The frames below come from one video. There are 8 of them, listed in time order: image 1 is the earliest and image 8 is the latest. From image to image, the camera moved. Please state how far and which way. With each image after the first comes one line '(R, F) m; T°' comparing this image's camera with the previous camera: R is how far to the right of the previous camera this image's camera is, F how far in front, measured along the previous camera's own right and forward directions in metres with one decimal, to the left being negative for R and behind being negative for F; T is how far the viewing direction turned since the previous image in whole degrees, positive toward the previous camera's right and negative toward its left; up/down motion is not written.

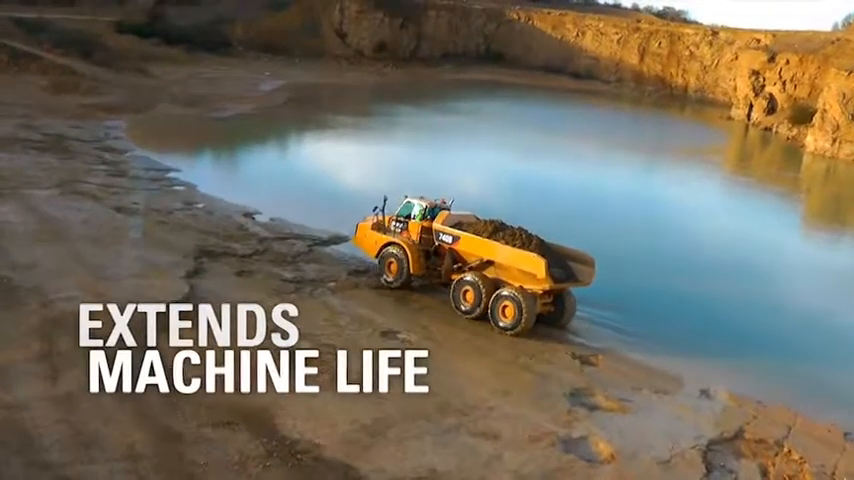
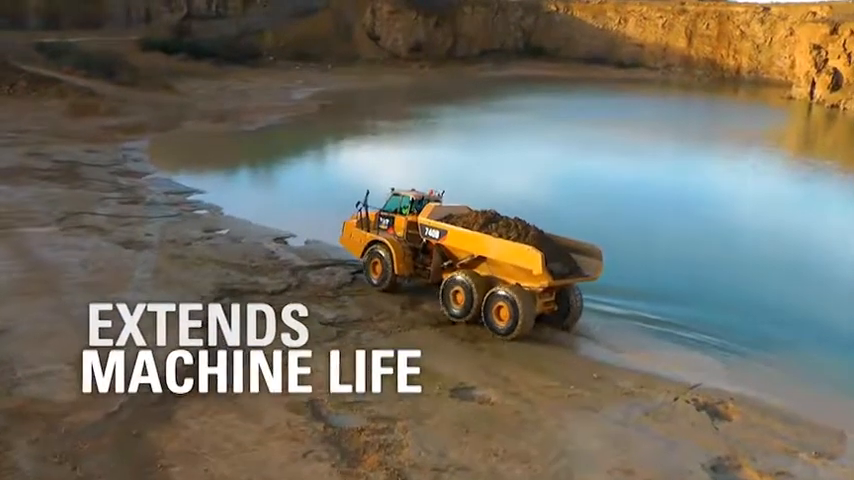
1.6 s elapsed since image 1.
(-0.2, +1.6) m; -3°
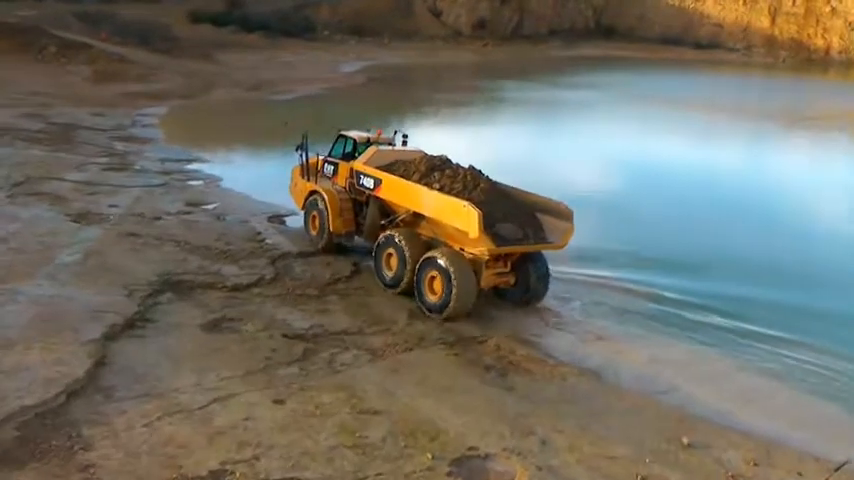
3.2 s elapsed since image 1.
(+0.2, +2.0) m; -4°
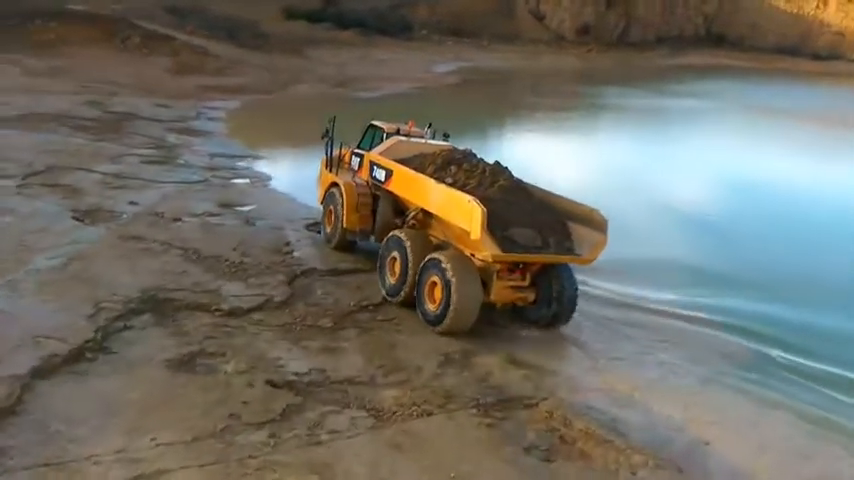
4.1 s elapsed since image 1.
(+0.2, +1.1) m; -6°
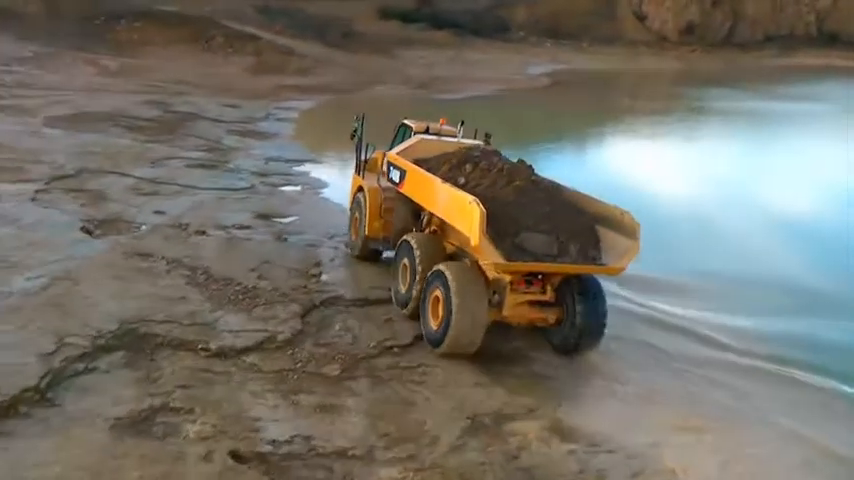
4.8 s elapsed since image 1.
(+0.2, +0.8) m; -6°
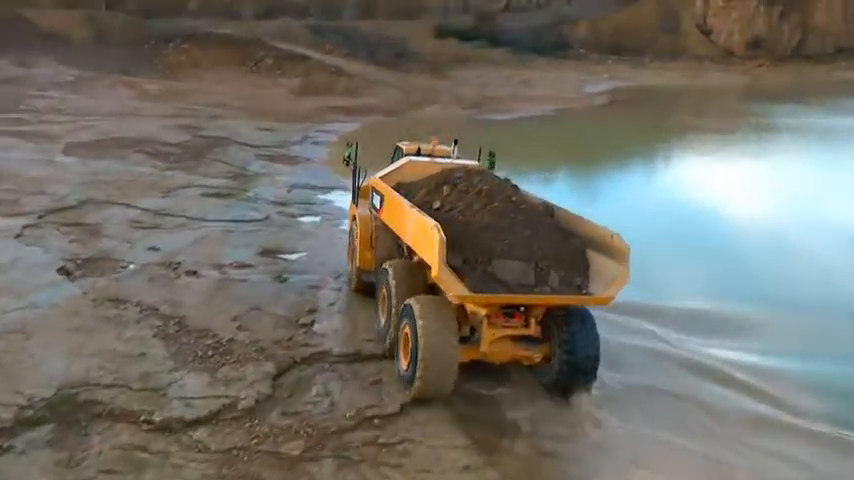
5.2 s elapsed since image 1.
(+0.3, +0.6) m; -4°
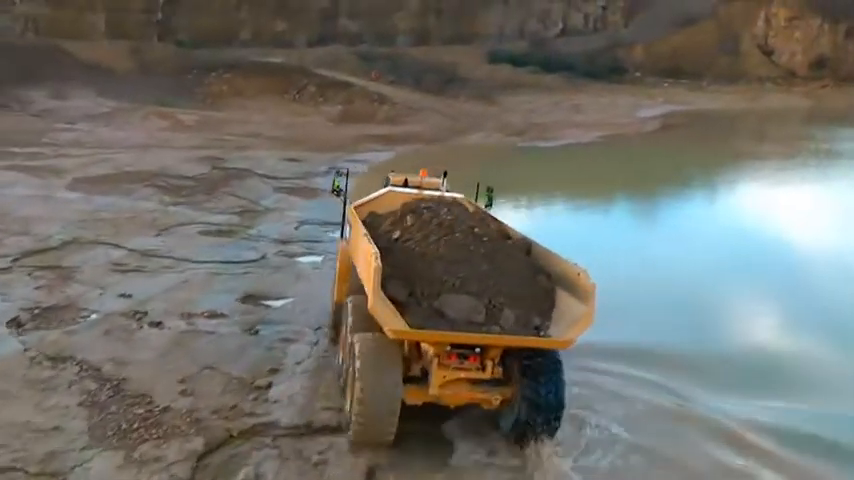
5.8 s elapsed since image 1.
(+0.4, +0.5) m; -4°
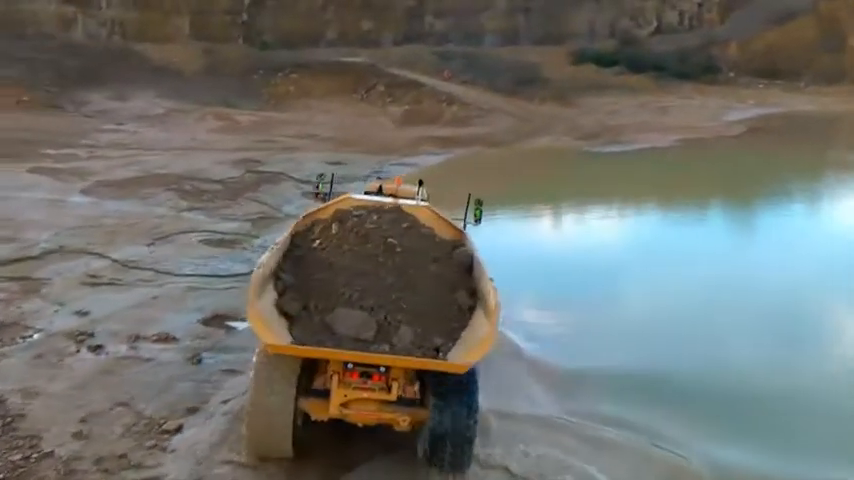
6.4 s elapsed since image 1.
(+0.6, +0.6) m; -6°
